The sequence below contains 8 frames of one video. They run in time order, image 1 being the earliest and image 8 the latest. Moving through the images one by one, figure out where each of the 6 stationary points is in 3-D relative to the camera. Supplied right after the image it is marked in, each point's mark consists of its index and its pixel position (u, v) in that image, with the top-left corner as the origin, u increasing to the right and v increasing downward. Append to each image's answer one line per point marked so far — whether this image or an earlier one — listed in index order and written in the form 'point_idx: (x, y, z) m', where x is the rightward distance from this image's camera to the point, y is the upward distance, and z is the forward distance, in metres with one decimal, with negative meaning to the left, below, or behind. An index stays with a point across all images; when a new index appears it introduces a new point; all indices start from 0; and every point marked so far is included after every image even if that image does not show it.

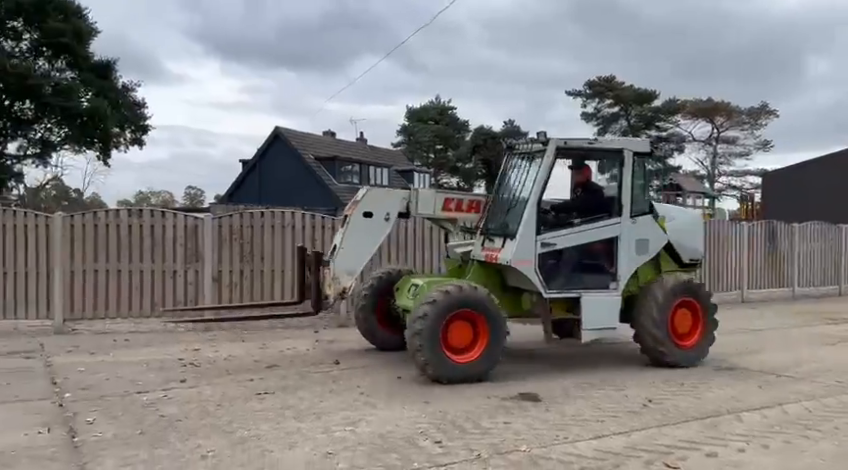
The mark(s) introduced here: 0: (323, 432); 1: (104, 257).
0: (-0.7, -1.4, +5.0) m
1: (-4.6, -0.3, +9.8) m
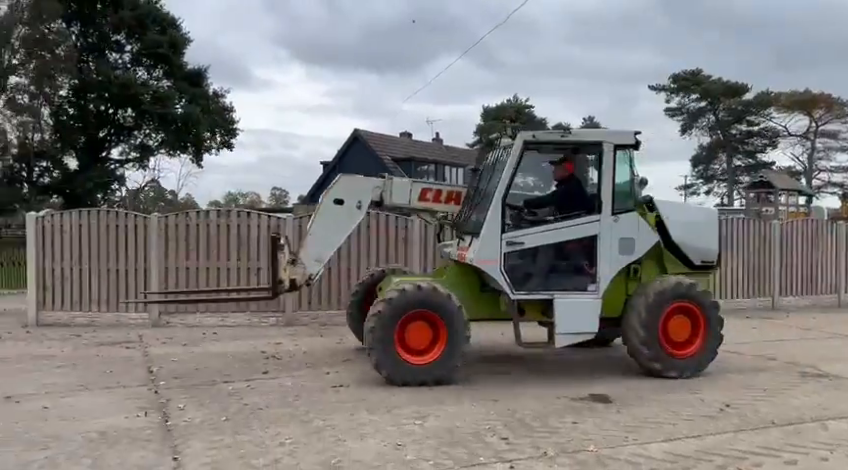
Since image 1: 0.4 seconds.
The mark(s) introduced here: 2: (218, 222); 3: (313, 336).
0: (-0.2, -1.5, +5.3) m
1: (-3.5, -0.3, +10.5) m
2: (-3.2, +0.2, +10.6) m
3: (-1.5, -1.4, +9.2) m
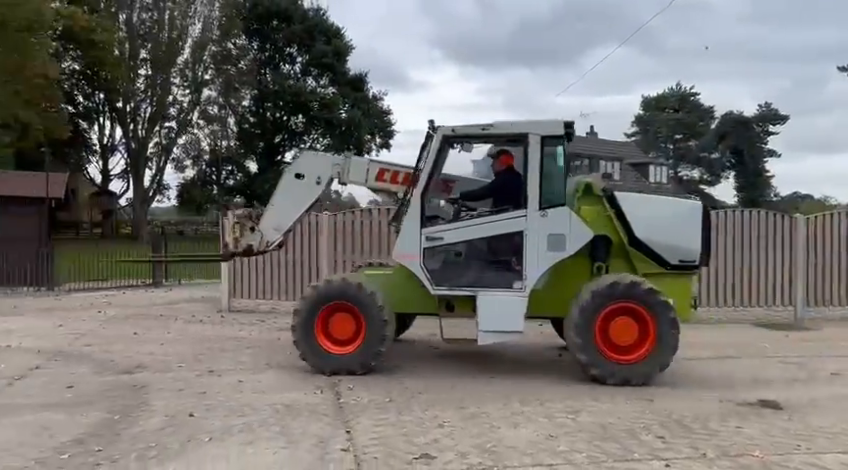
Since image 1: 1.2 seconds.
0: (+1.0, -1.4, +5.5) m
1: (-1.1, -0.2, +11.2) m
2: (-0.7, +0.3, +11.4) m
3: (+0.6, -1.3, +9.5) m
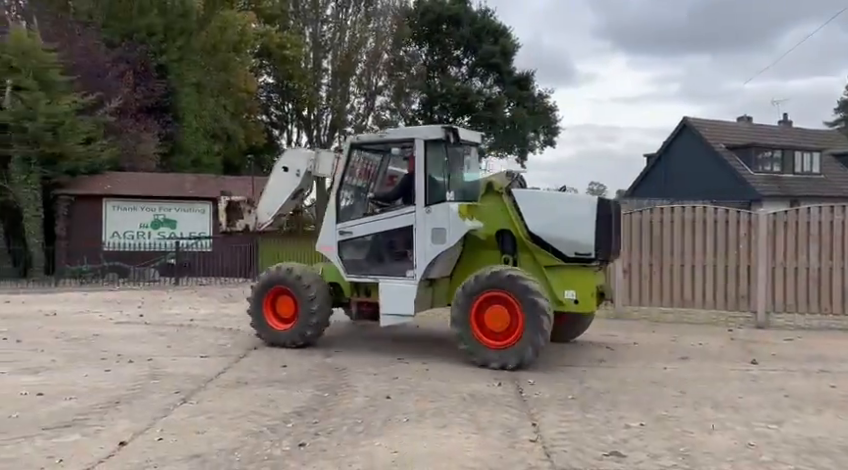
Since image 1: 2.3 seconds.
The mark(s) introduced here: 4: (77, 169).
0: (+2.4, -1.4, +5.2) m
1: (+1.8, -0.2, +11.2) m
2: (+2.1, +0.3, +11.3) m
3: (+3.0, -1.3, +9.2) m
4: (-10.1, +1.9, +20.0) m
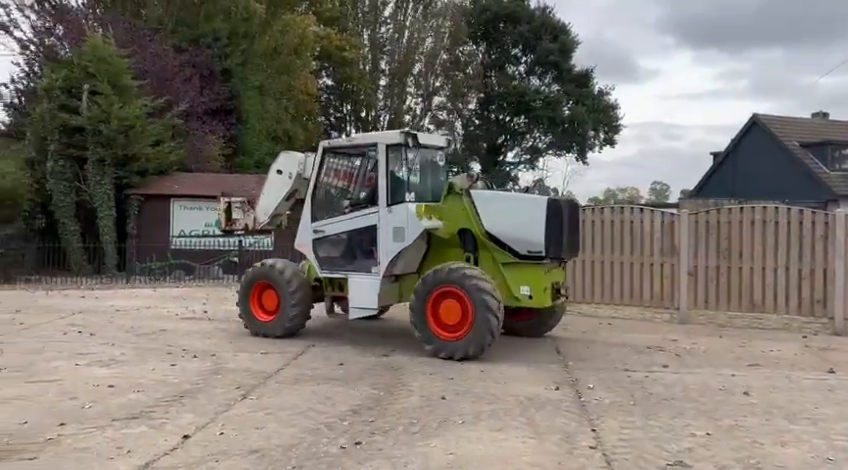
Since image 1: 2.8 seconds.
0: (+2.8, -1.4, +4.9) m
1: (+2.7, -0.2, +11.0) m
2: (+3.1, +0.3, +11.0) m
3: (+3.7, -1.3, +8.9) m
4: (-8.4, +2.0, +20.7) m
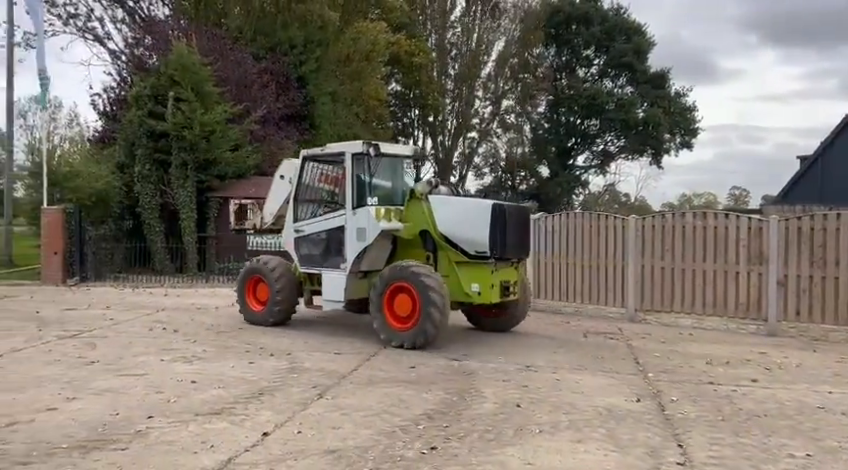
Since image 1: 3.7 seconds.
0: (+3.3, -1.5, +4.6) m
1: (+3.8, -0.3, +10.7) m
2: (+4.2, +0.2, +10.6) m
3: (+4.6, -1.4, +8.4) m
4: (-6.2, +1.9, +21.4) m
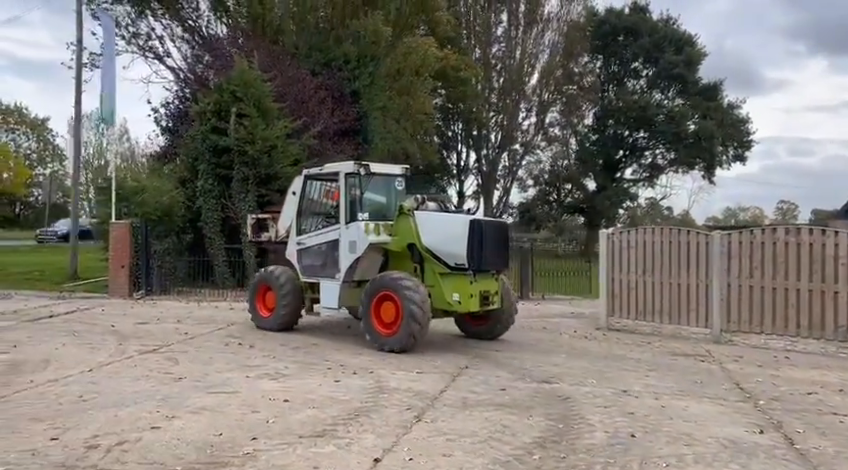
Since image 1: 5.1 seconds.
0: (+4.1, -1.6, +4.1) m
1: (+5.0, -0.6, +10.2) m
2: (+5.3, -0.1, +10.2) m
3: (+5.6, -1.6, +7.9) m
4: (-4.3, +1.5, +21.6) m
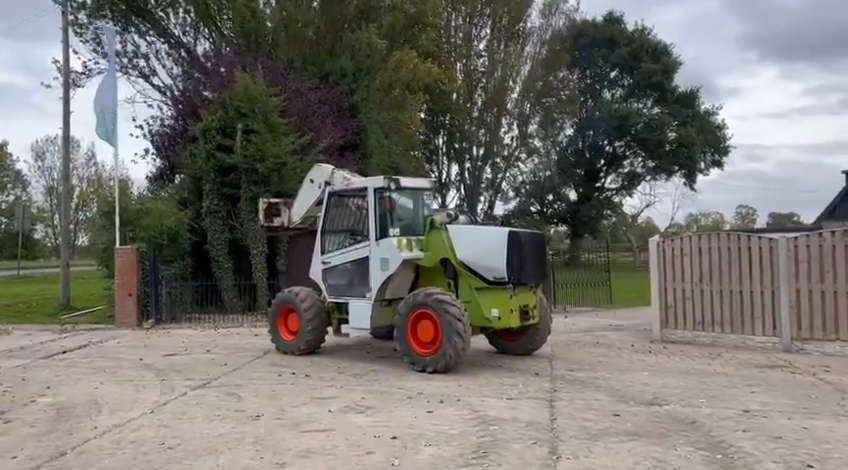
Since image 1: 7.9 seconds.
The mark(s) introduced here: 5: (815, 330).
0: (+5.1, -1.6, +3.7) m
1: (+5.8, -0.6, +9.8) m
2: (+6.2, -0.1, +9.8) m
3: (+6.6, -1.6, +7.5) m
4: (-3.9, +0.9, +20.9) m
5: (+5.7, -1.4, +9.9) m
